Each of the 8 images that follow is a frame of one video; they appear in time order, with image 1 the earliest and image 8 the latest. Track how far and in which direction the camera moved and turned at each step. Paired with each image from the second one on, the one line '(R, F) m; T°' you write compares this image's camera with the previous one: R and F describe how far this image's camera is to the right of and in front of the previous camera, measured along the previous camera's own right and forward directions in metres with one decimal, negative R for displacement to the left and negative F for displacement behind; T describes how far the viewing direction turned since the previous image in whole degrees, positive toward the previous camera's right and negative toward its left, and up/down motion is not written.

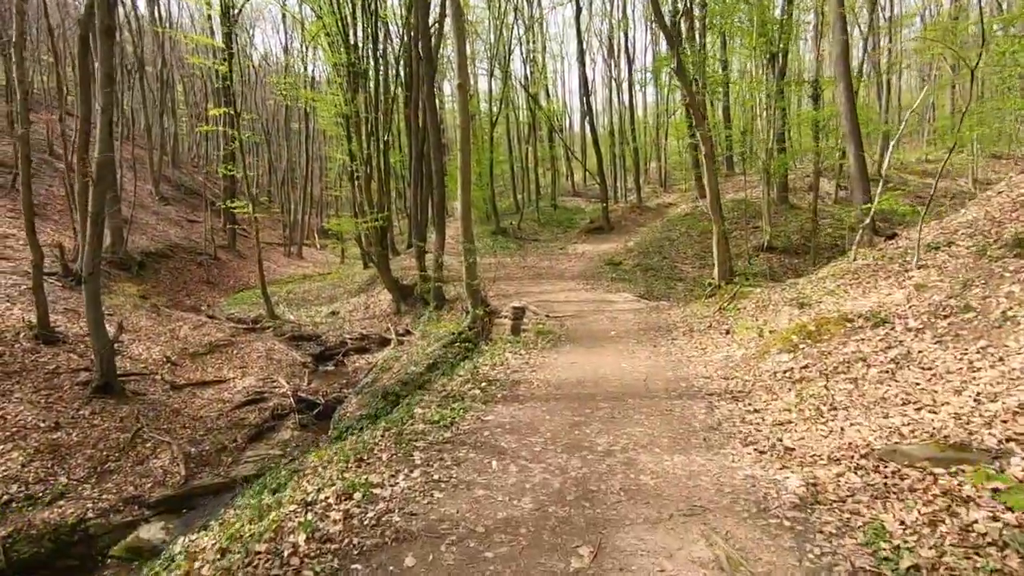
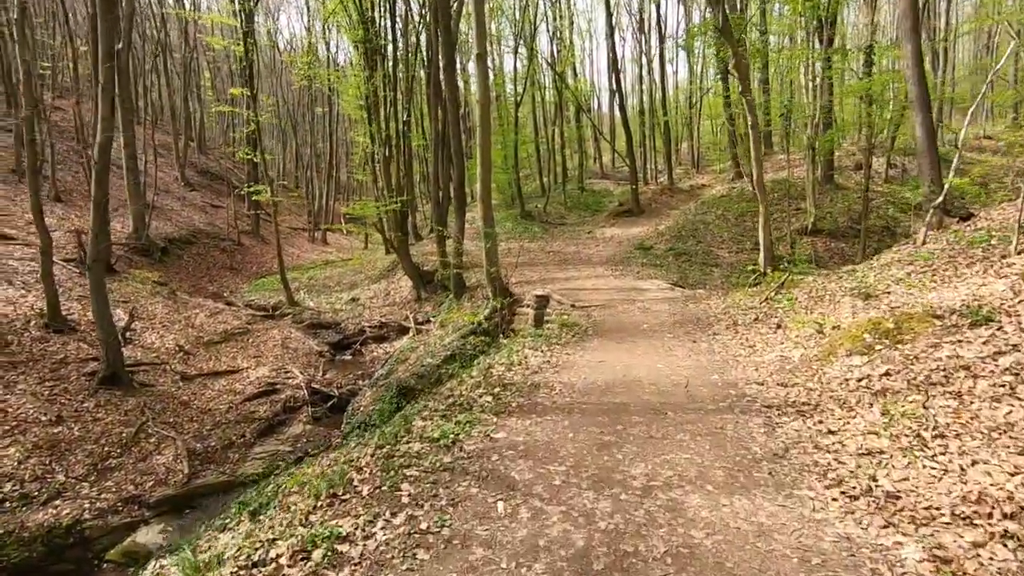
(+0.1, +0.8) m; -3°
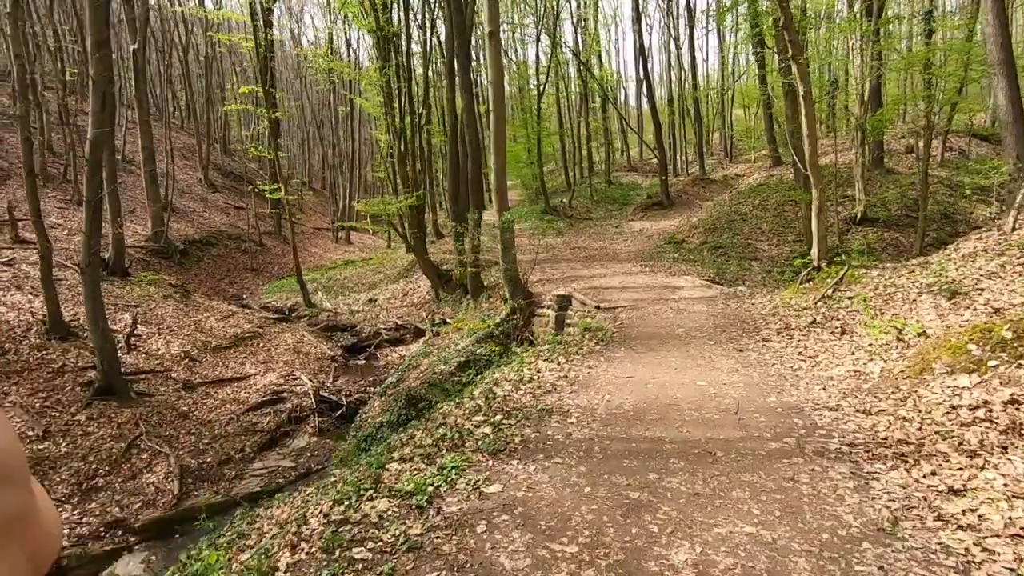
(+0.2, +0.9) m; -3°
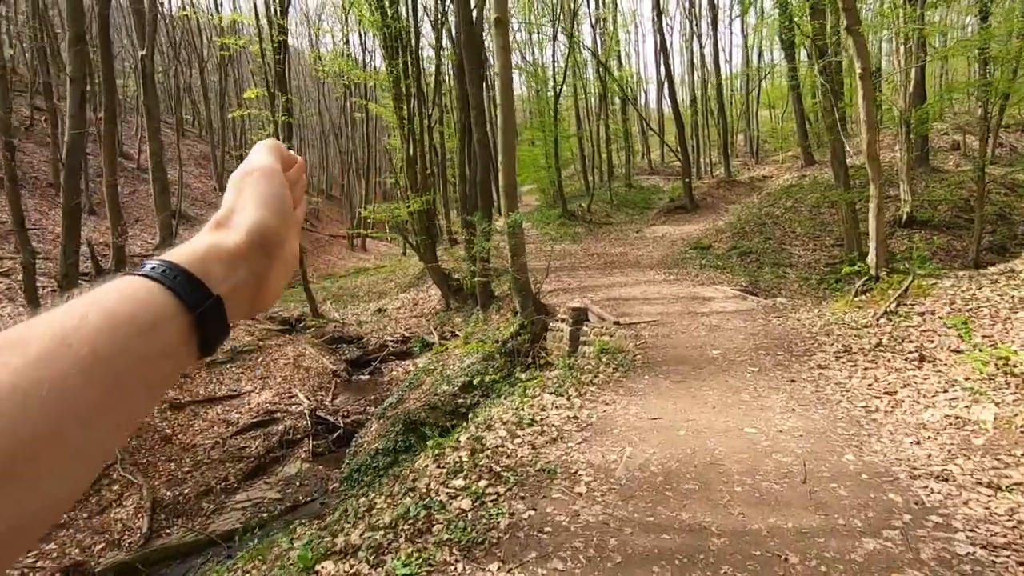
(+0.2, +0.9) m; -2°
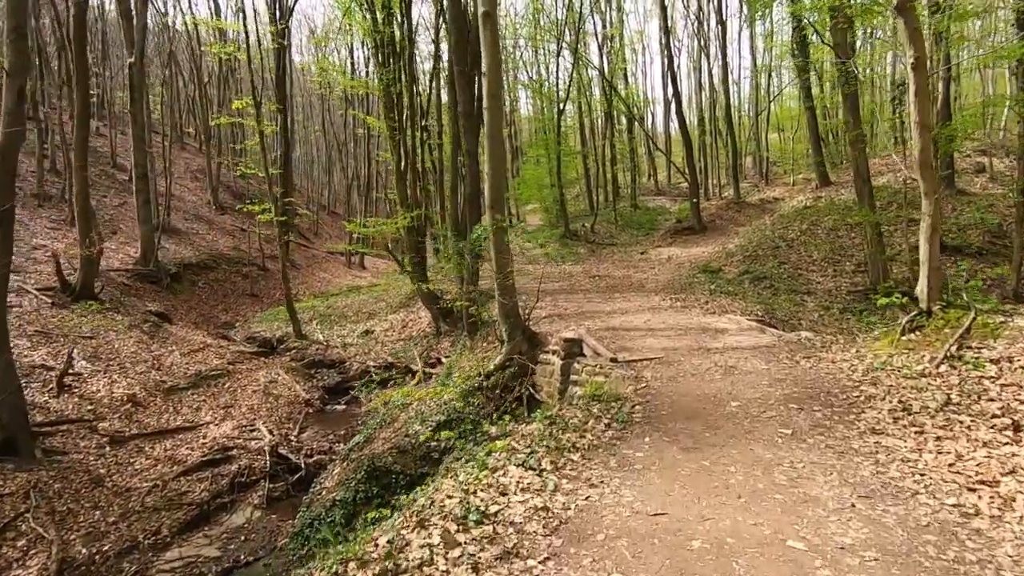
(+0.3, +1.0) m; -1°
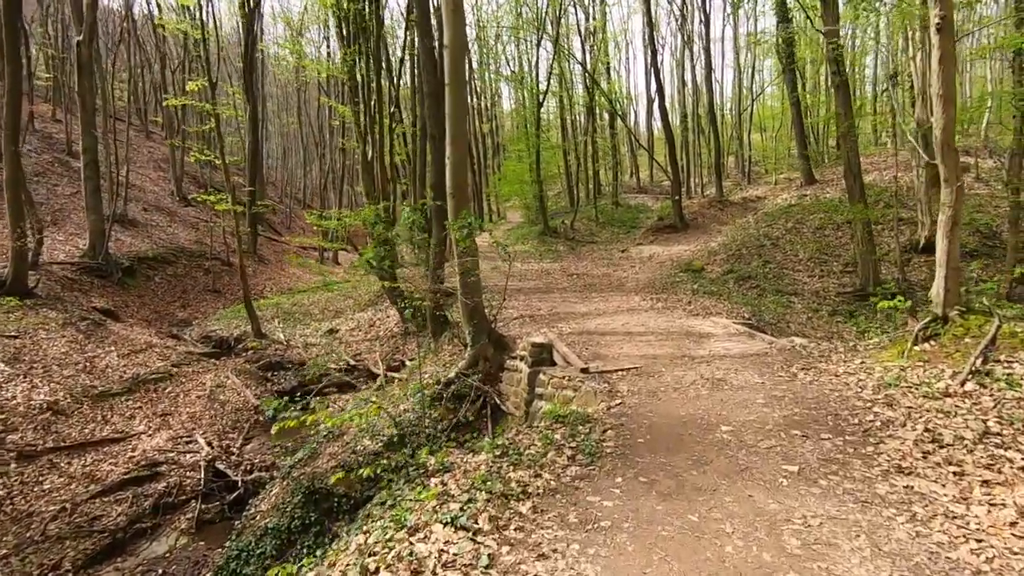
(+0.2, +0.8) m; +2°
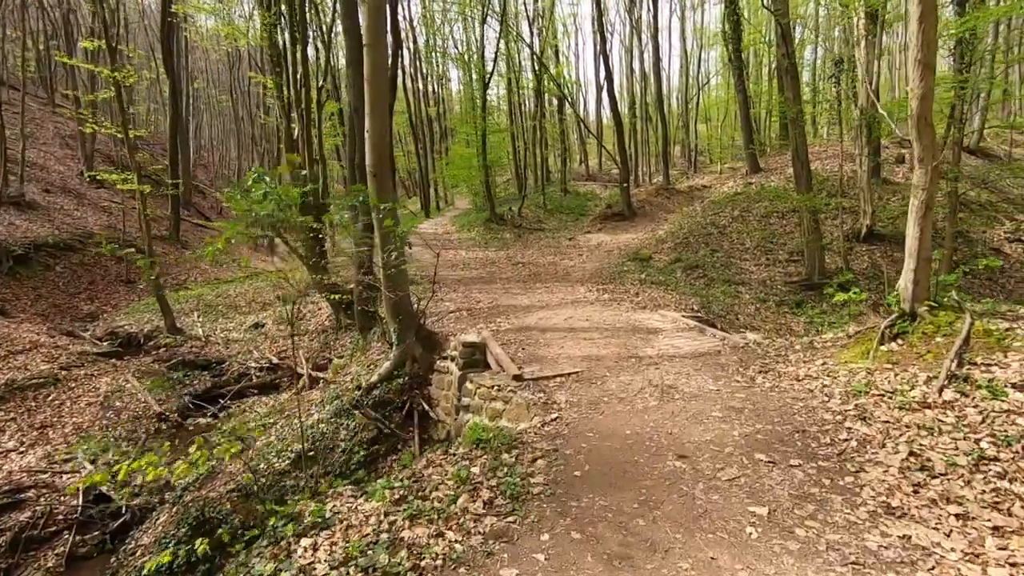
(+0.2, +0.7) m; +5°
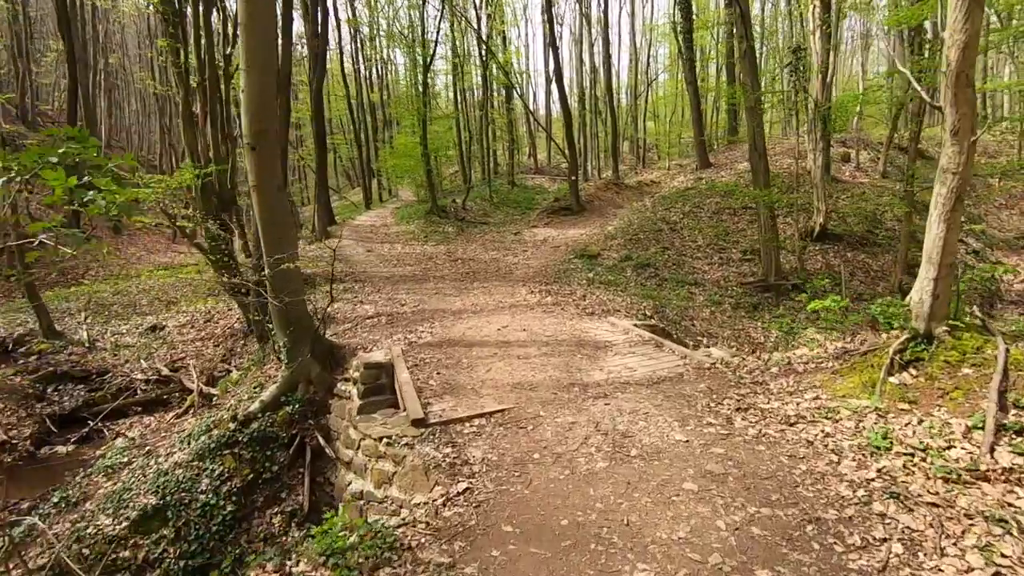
(+0.3, +1.1) m; +5°
